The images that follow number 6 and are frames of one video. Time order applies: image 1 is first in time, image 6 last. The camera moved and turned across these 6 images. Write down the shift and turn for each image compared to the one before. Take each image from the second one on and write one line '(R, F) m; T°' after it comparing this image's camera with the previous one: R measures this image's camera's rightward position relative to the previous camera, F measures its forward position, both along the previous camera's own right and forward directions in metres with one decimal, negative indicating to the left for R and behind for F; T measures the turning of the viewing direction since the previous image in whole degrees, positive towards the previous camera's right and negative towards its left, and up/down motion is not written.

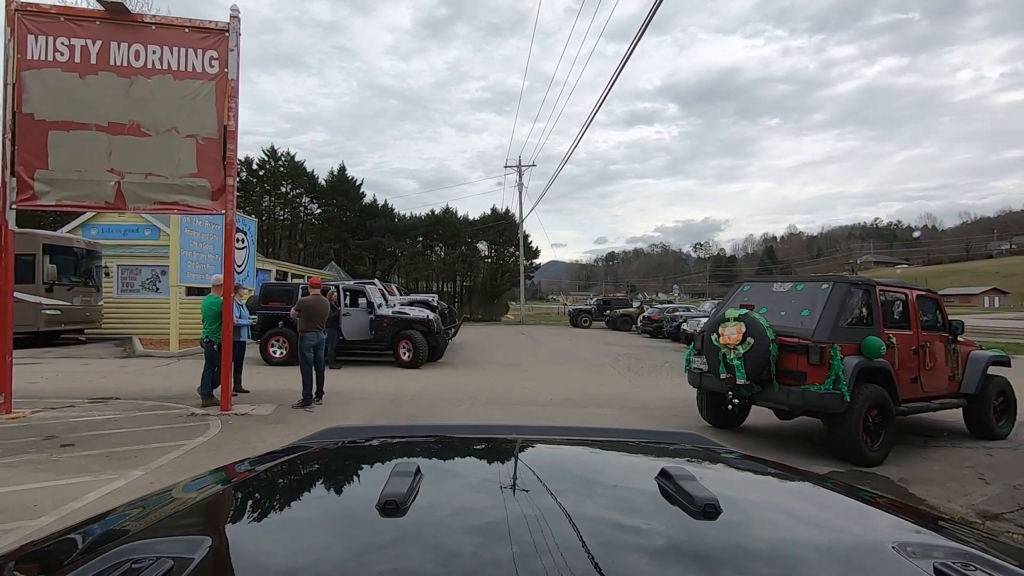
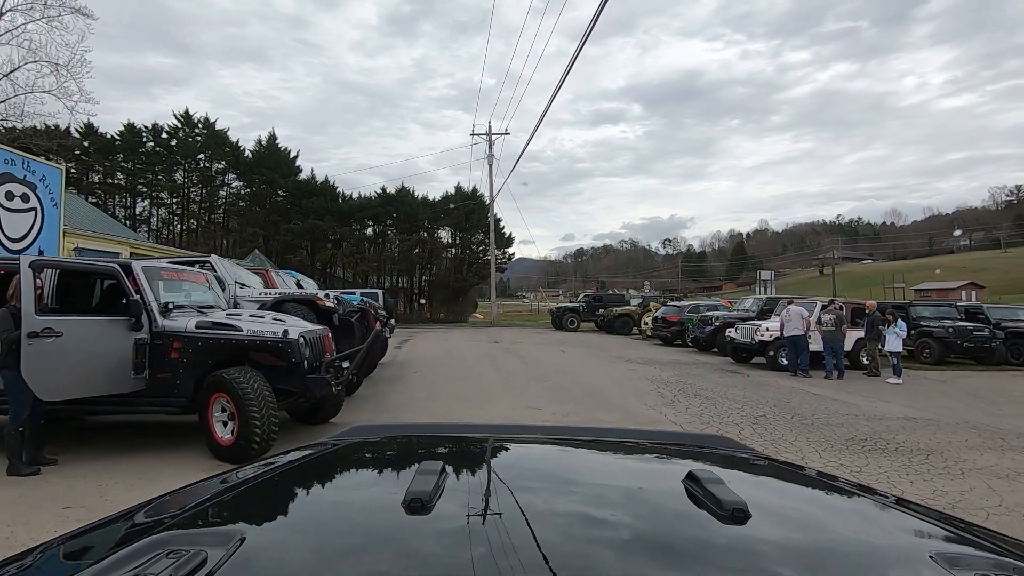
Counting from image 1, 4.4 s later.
(0.0, +1.5) m; +3°
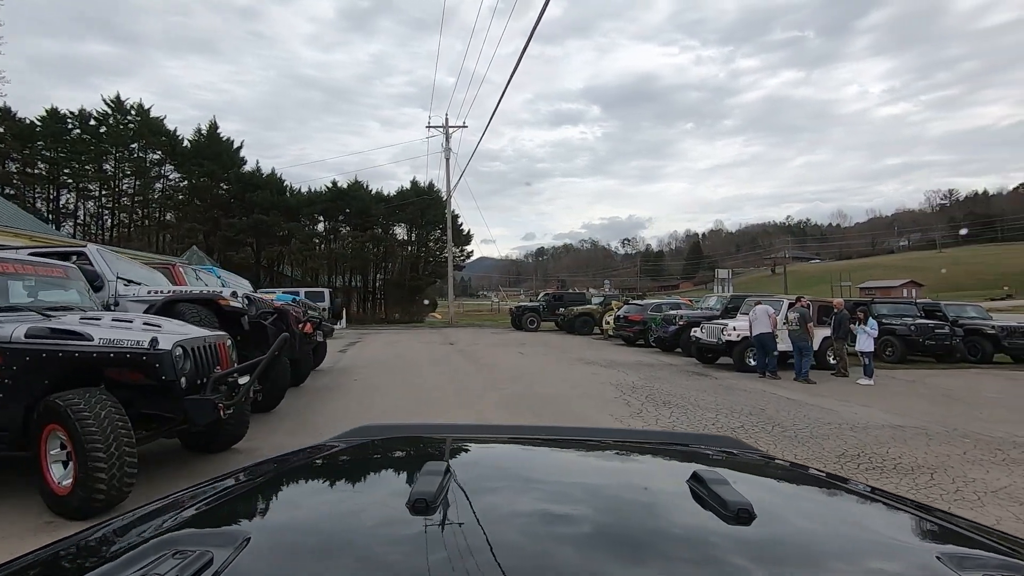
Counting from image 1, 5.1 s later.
(0.0, +0.2) m; +4°
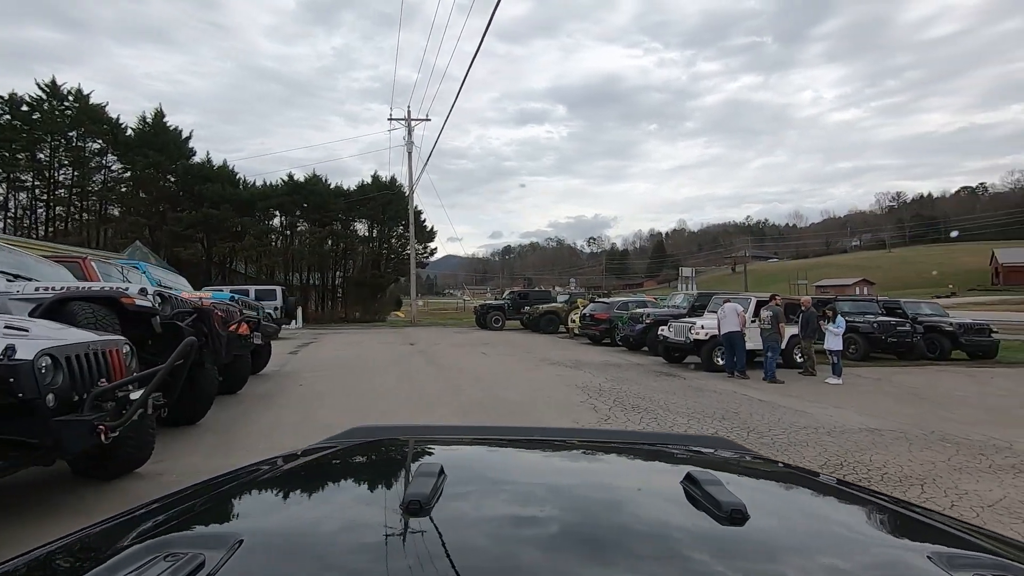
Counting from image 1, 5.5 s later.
(0.0, +0.1) m; +3°
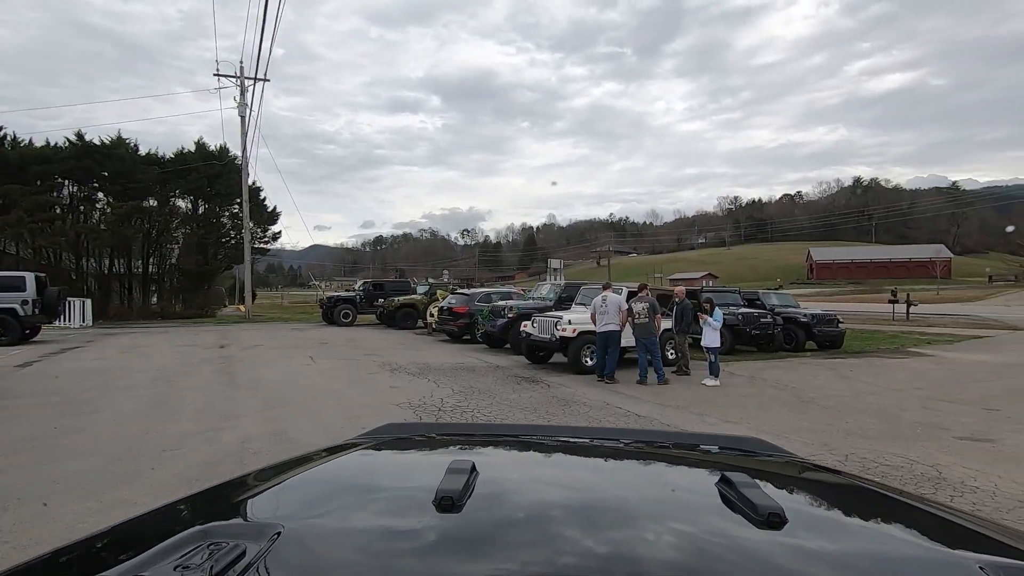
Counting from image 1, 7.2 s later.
(+0.2, +0.5) m; +12°
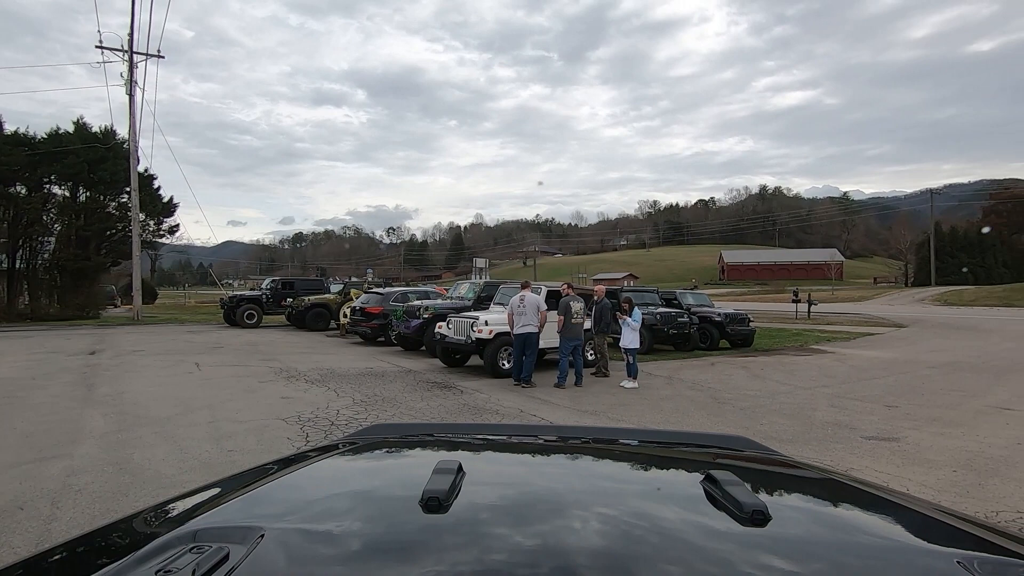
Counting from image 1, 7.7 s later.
(0.0, +0.1) m; +7°
